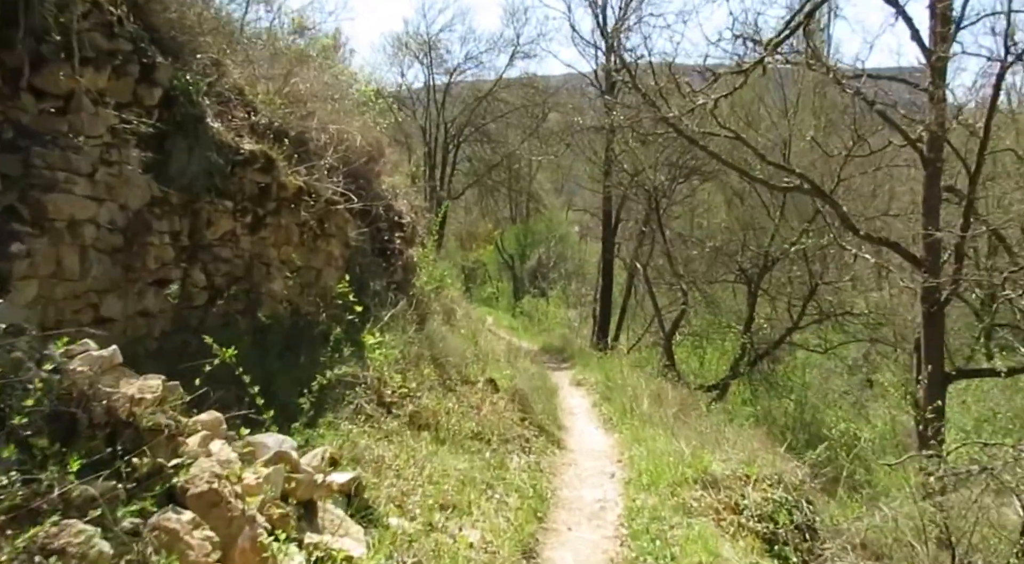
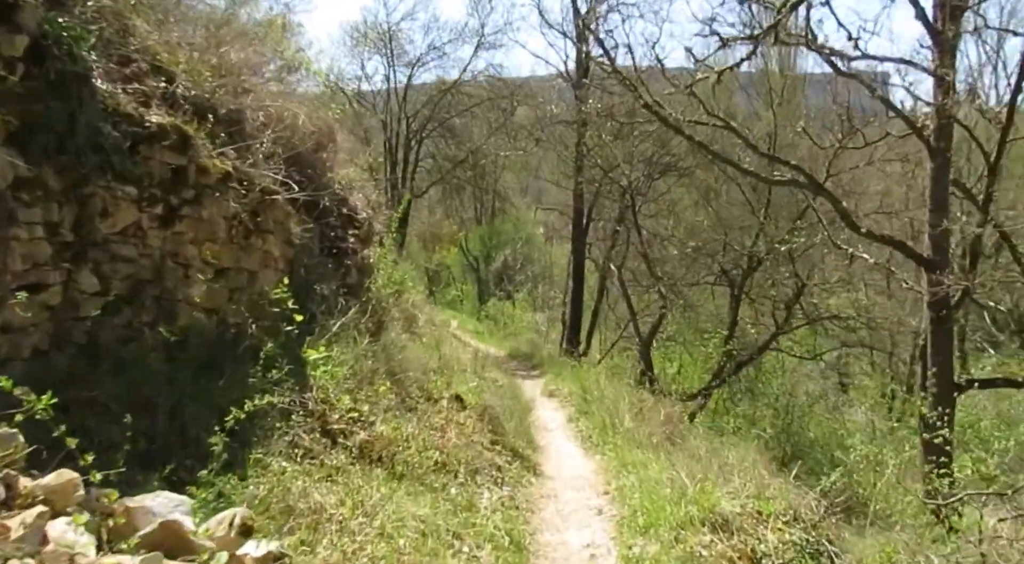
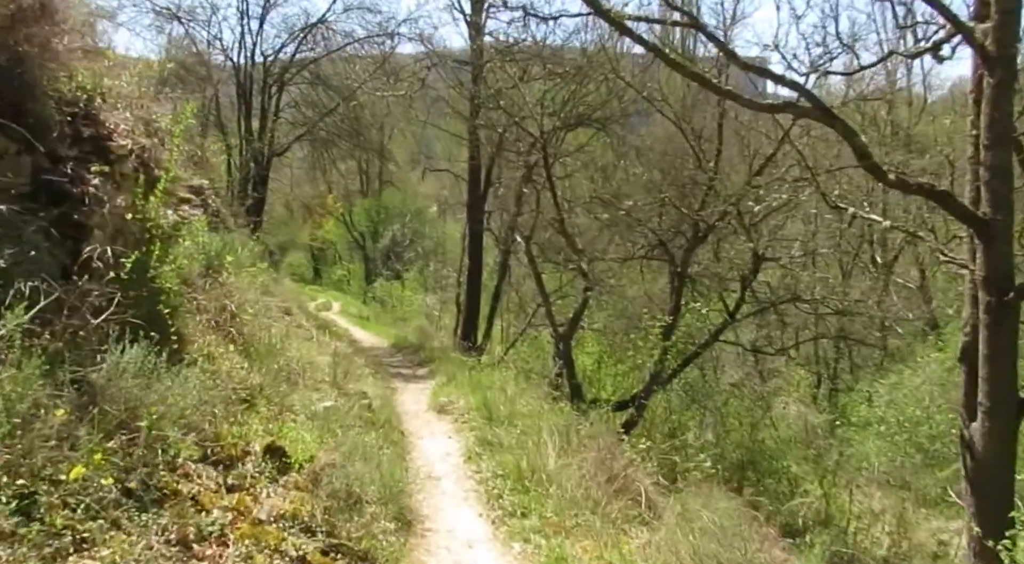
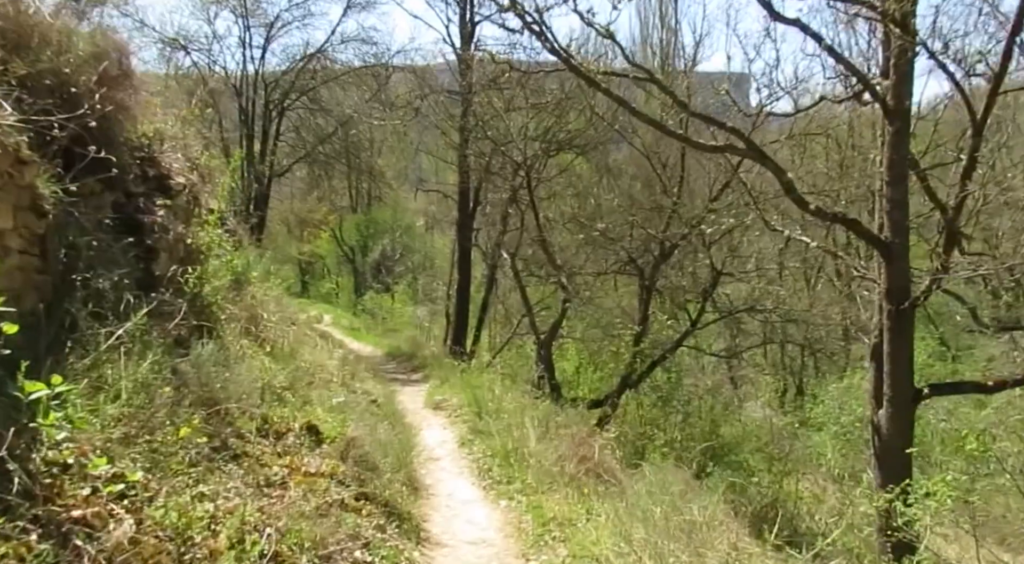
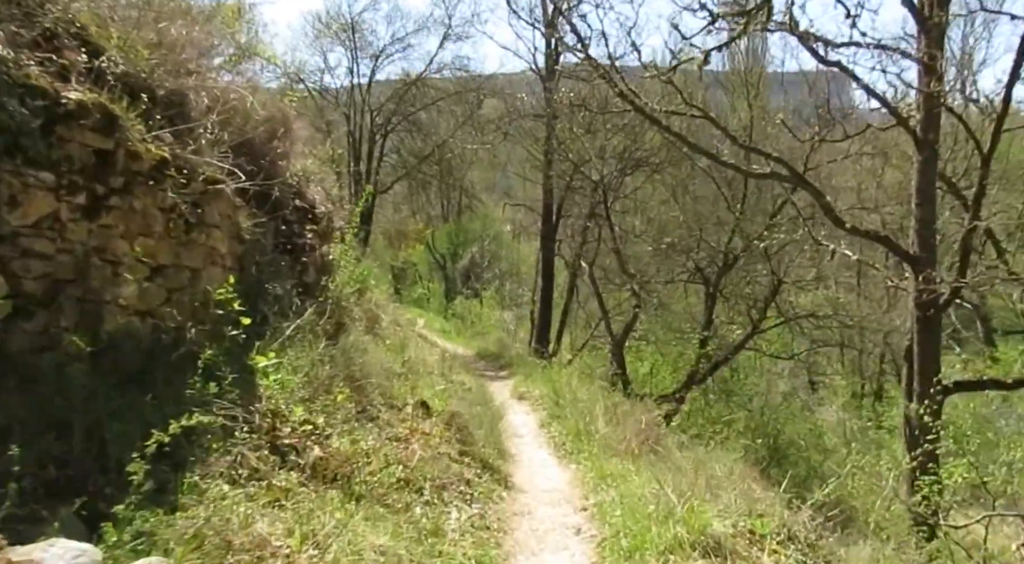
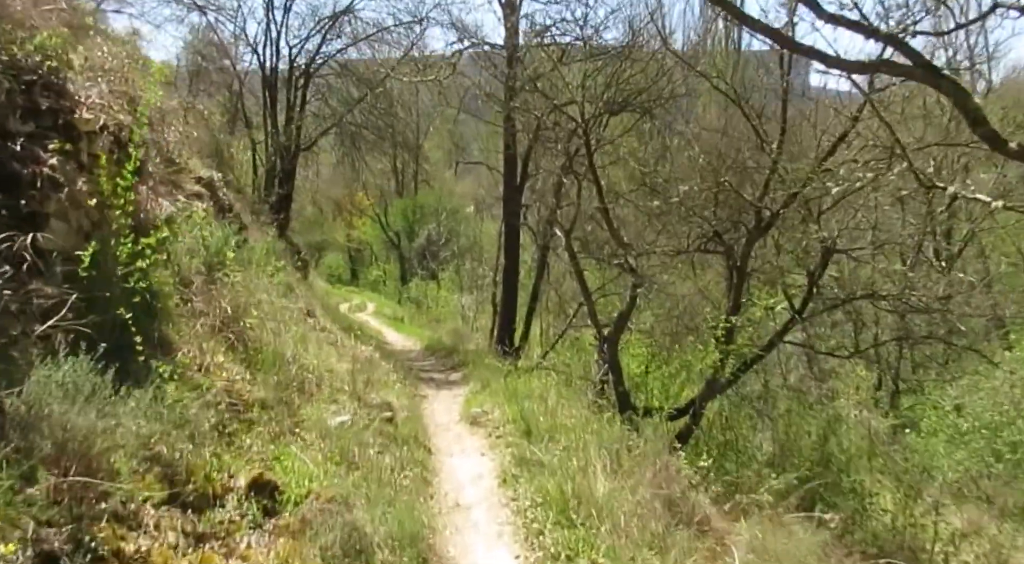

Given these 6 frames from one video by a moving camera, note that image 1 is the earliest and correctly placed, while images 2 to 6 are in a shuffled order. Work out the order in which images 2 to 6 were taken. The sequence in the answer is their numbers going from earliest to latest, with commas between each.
2, 5, 4, 3, 6
